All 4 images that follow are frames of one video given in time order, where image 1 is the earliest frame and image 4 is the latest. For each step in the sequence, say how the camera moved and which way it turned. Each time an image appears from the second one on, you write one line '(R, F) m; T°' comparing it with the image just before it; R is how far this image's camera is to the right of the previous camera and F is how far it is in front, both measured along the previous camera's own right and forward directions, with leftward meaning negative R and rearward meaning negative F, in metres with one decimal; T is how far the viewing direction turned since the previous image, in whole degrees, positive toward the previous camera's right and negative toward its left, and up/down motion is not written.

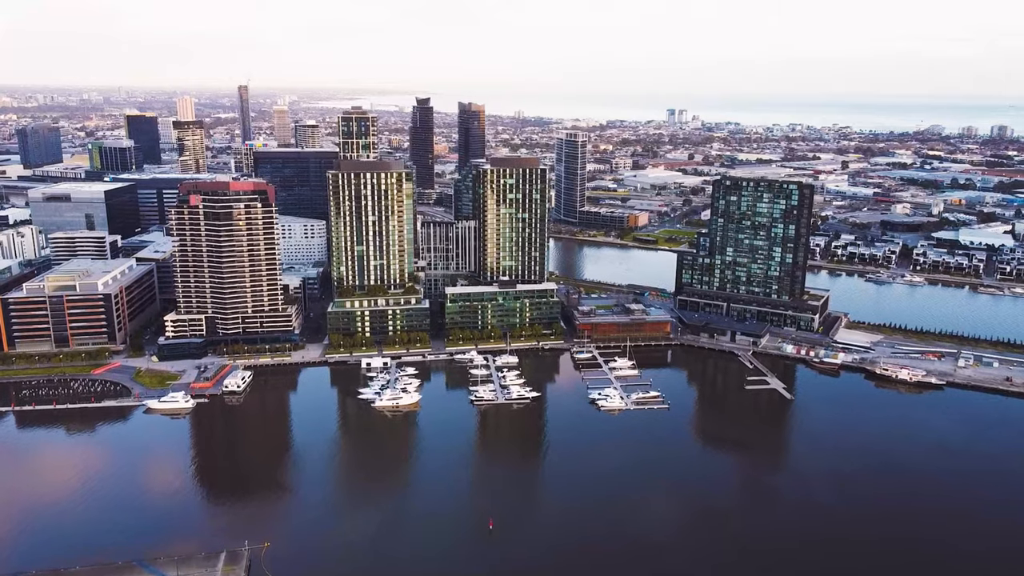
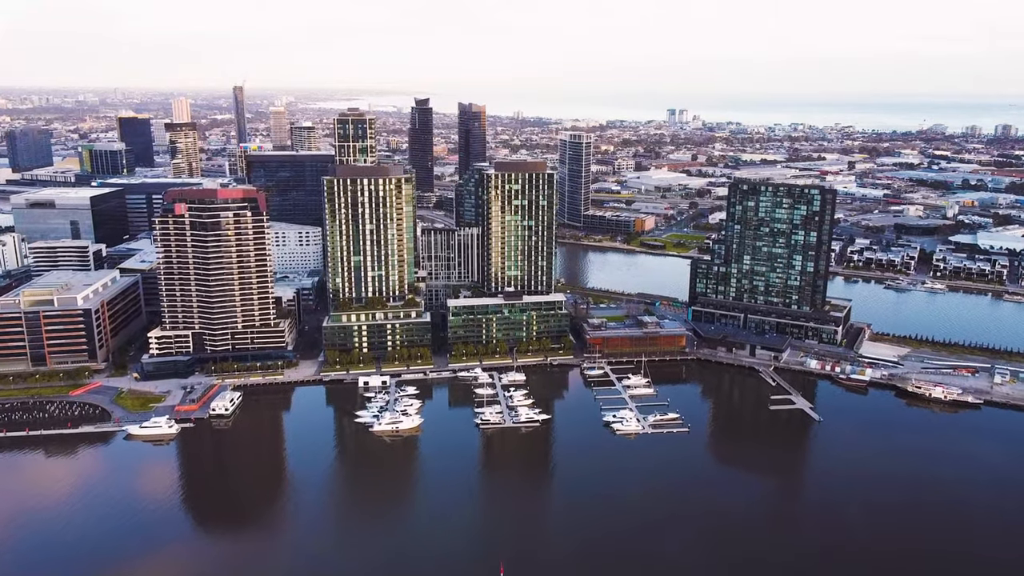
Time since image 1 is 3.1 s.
(-0.4, +2.4) m; 0°
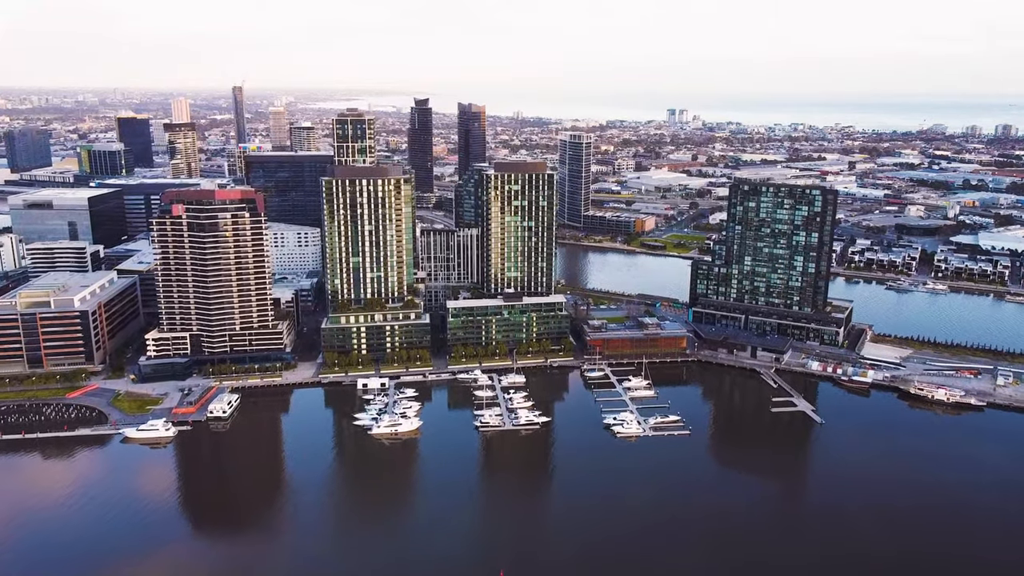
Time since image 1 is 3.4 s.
(0.0, +0.2) m; 0°
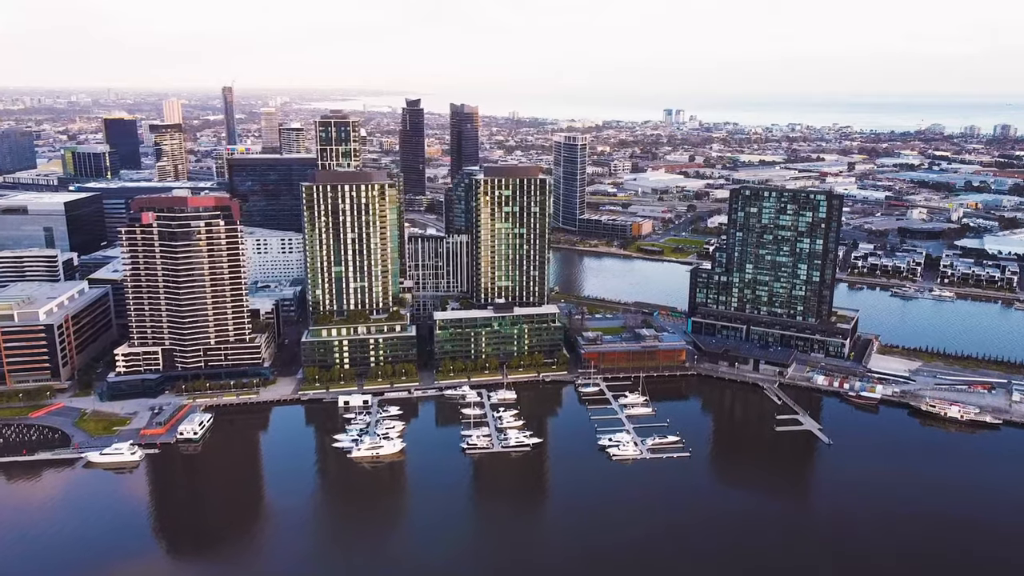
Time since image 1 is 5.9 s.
(+0.4, +1.9) m; 0°
